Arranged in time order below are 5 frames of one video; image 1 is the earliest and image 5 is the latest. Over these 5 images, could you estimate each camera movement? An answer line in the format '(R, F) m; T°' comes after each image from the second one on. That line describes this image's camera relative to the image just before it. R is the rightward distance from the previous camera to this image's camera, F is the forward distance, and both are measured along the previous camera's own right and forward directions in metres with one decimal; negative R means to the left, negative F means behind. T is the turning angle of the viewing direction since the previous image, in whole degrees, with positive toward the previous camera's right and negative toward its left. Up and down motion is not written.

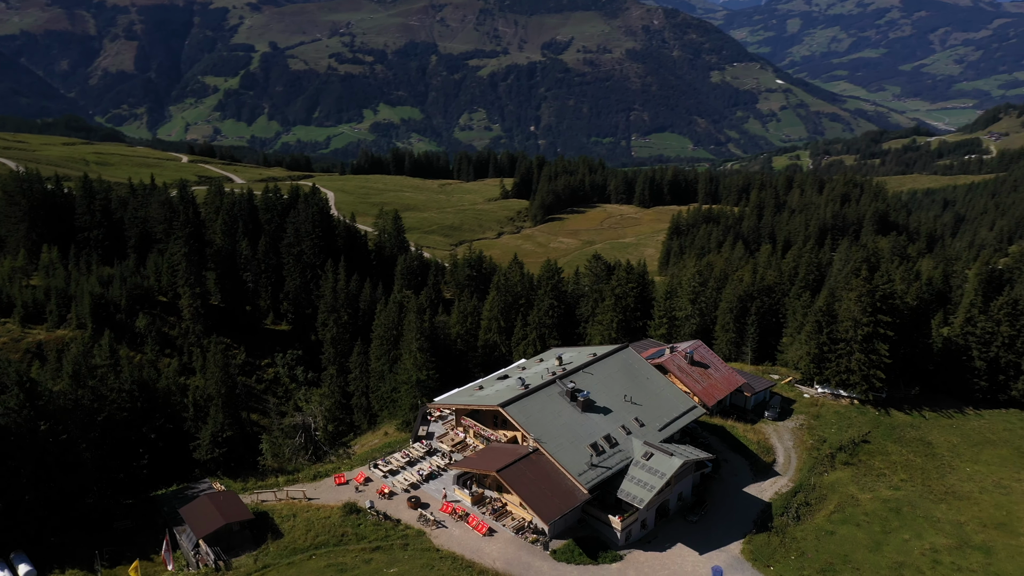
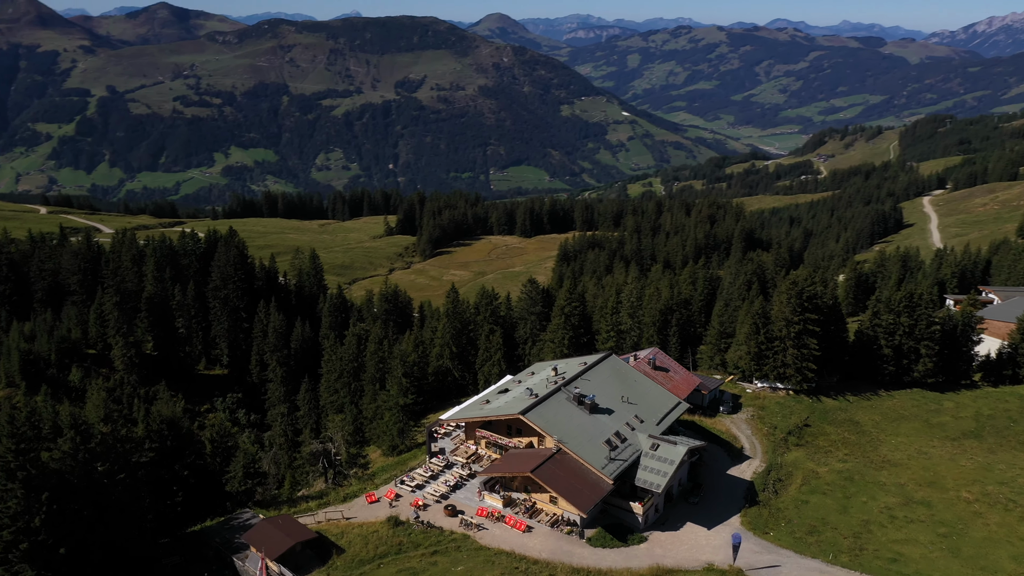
(-7.5, -3.2) m; +10°
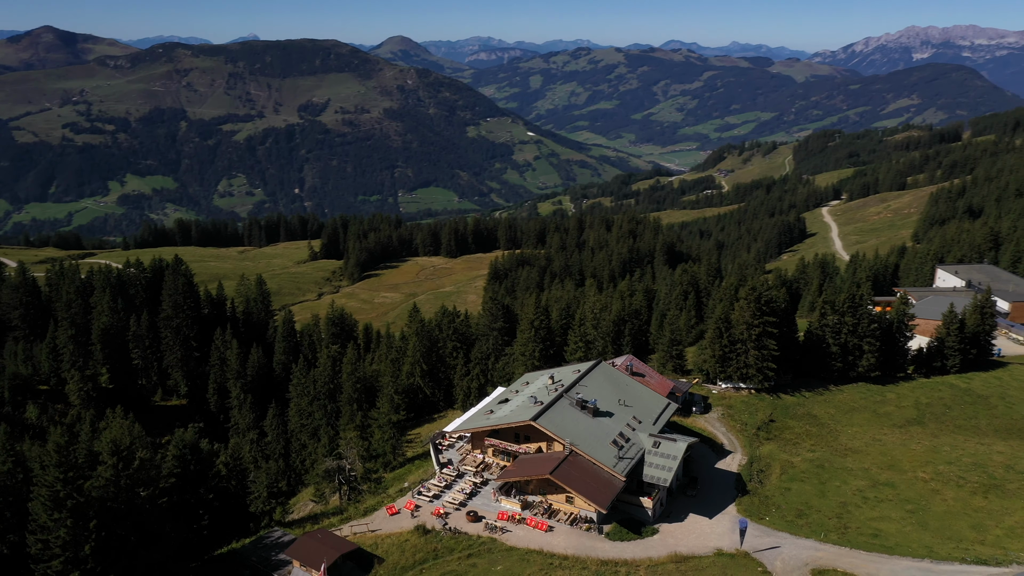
(-5.2, -2.0) m; +6°
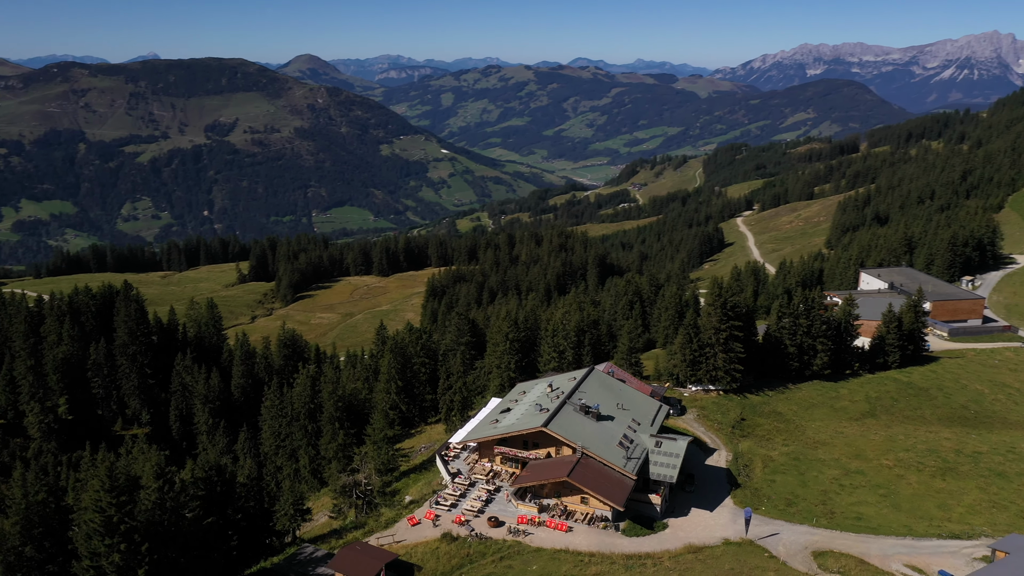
(-5.1, -1.6) m; +6°
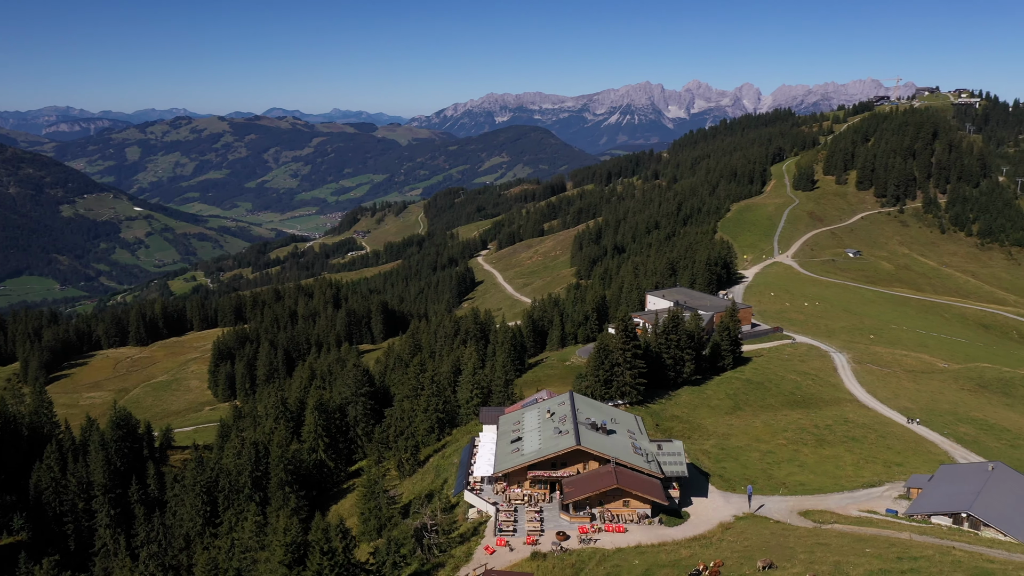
(-19.1, -1.7) m; +20°
